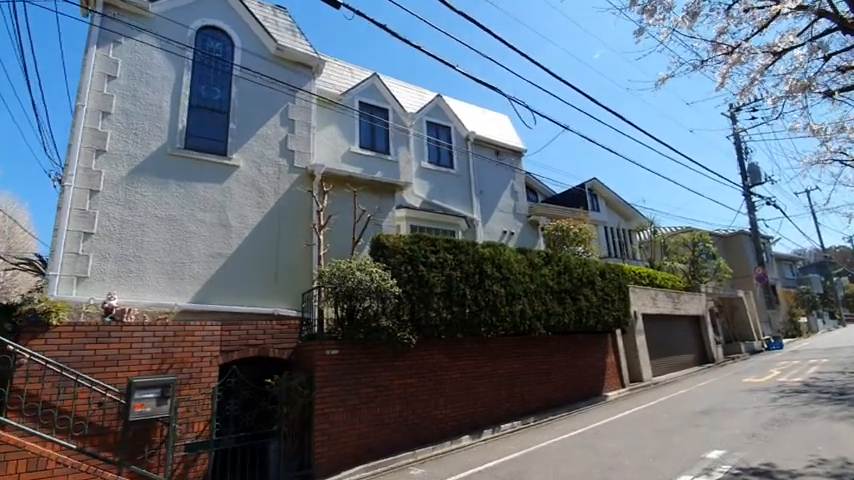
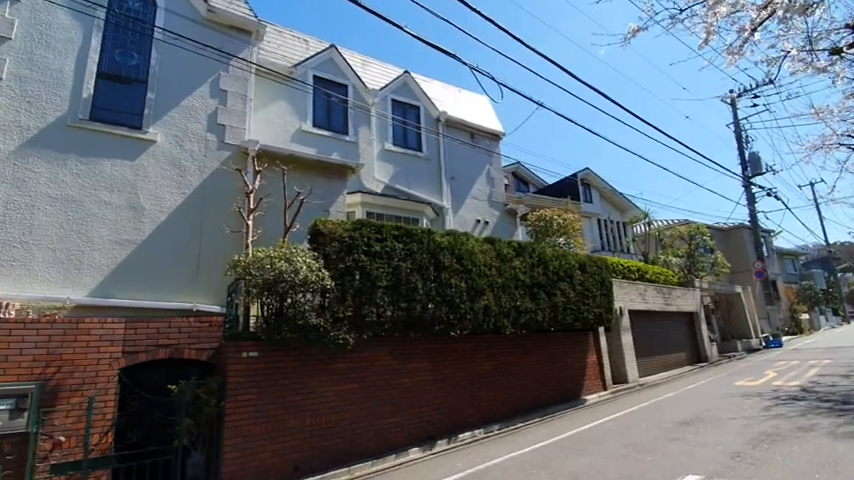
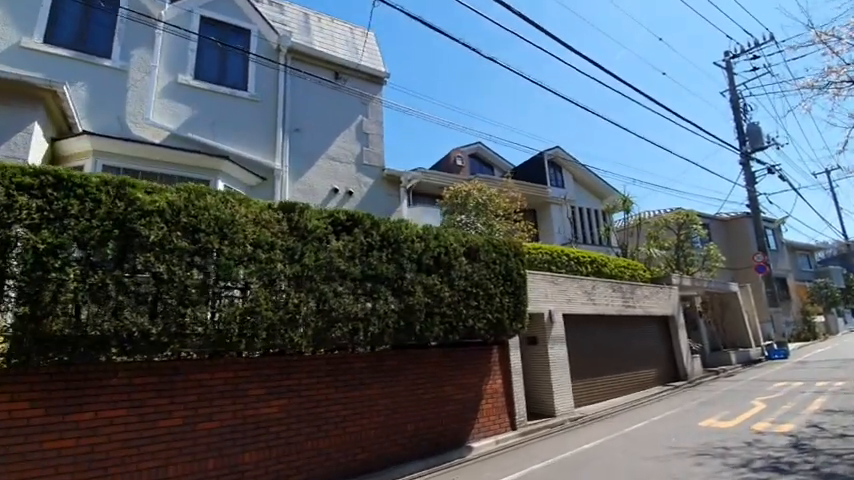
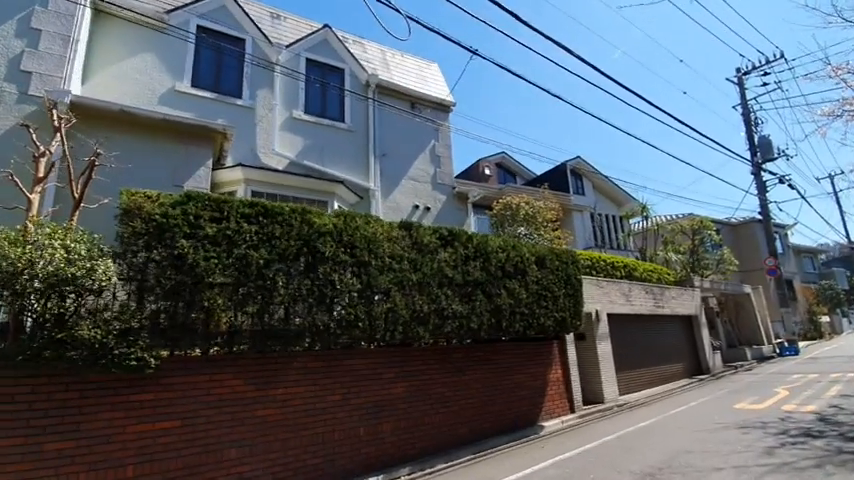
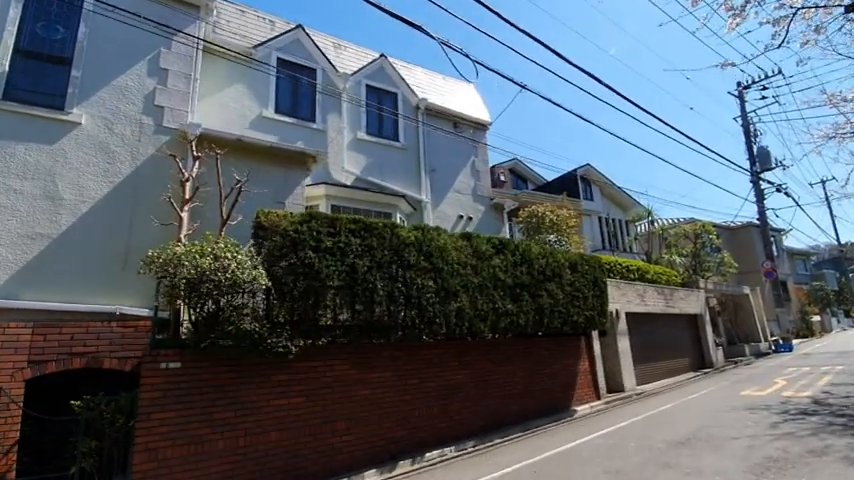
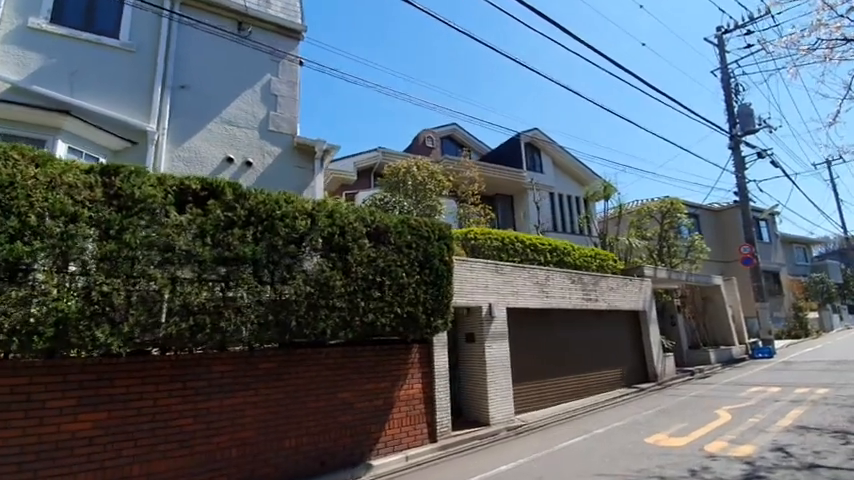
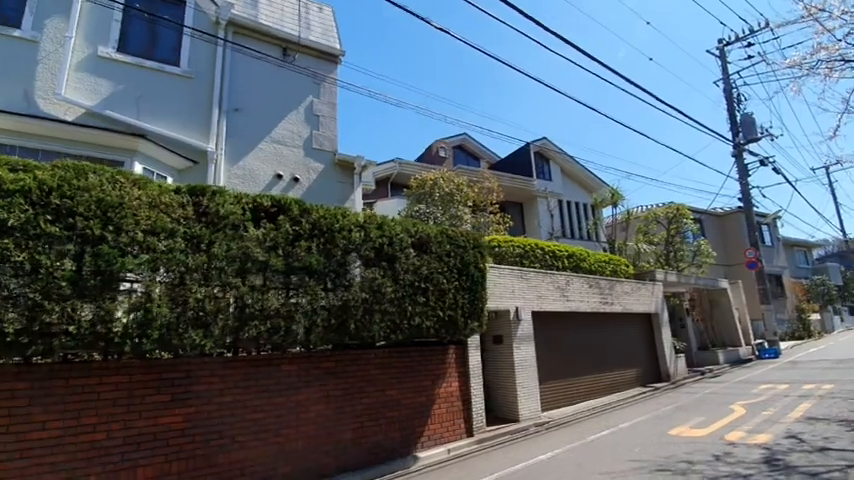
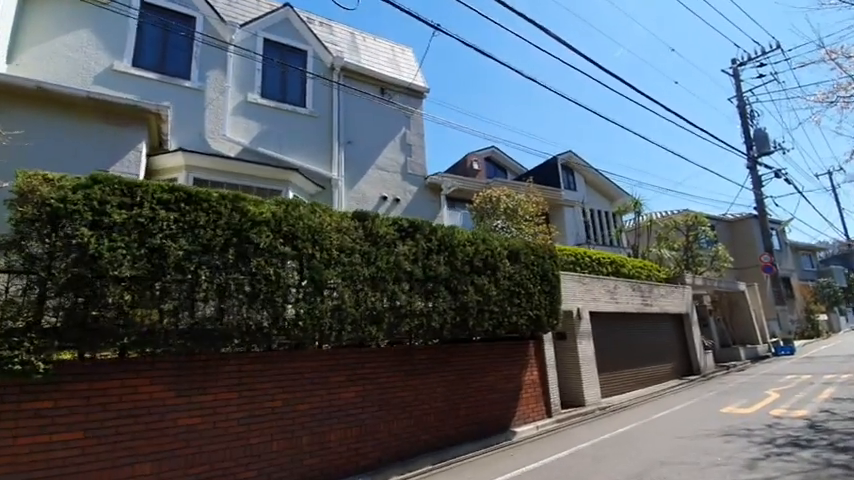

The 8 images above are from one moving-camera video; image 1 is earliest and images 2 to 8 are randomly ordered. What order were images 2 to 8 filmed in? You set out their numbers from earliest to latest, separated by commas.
2, 5, 4, 8, 3, 7, 6
